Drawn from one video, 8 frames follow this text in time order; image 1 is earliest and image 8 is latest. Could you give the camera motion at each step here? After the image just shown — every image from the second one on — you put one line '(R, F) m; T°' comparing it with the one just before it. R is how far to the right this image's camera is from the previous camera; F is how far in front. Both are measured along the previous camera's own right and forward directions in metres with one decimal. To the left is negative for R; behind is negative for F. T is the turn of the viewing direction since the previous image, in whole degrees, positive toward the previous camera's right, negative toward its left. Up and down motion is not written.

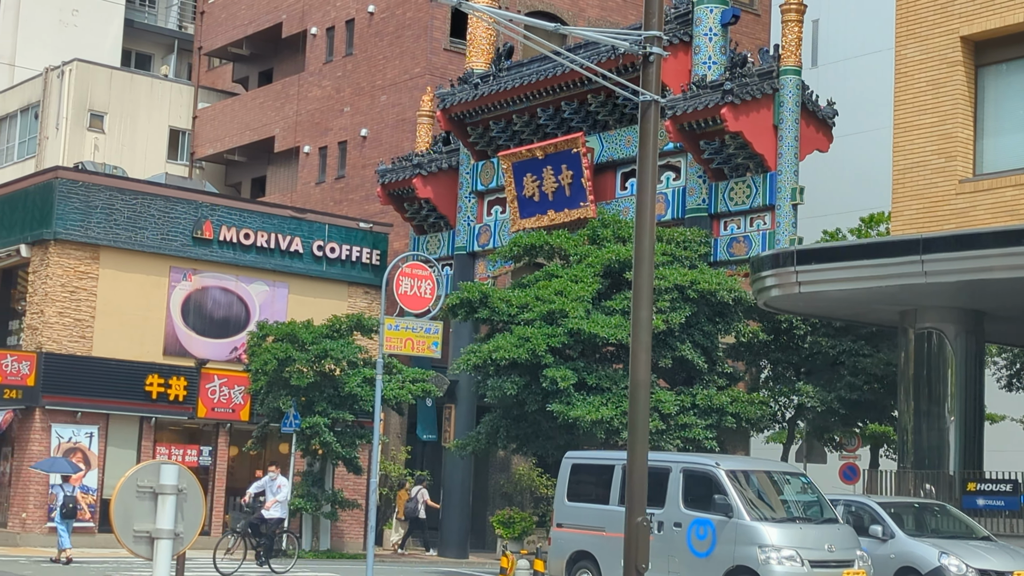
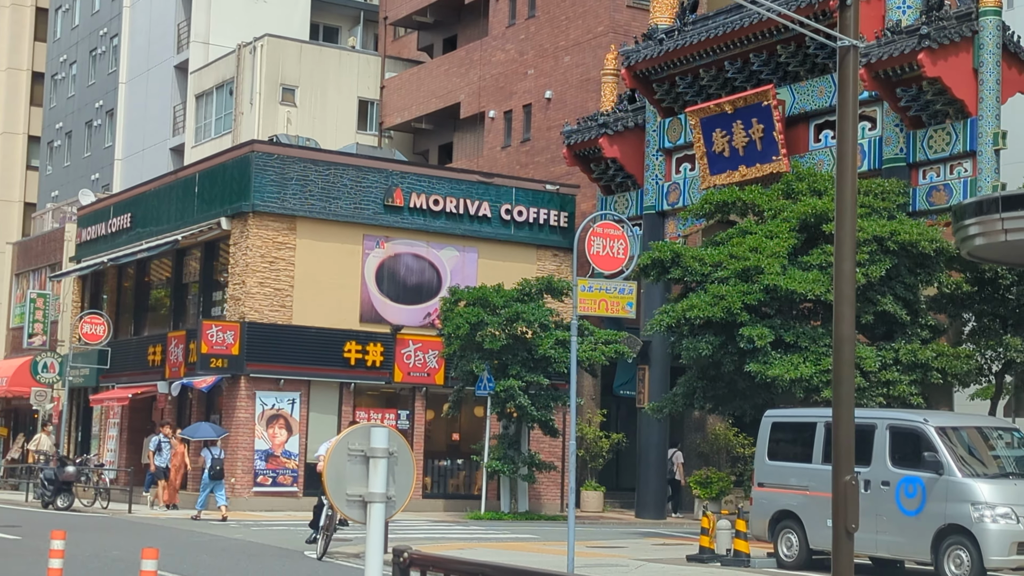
(-0.1, +0.2) m; -8°
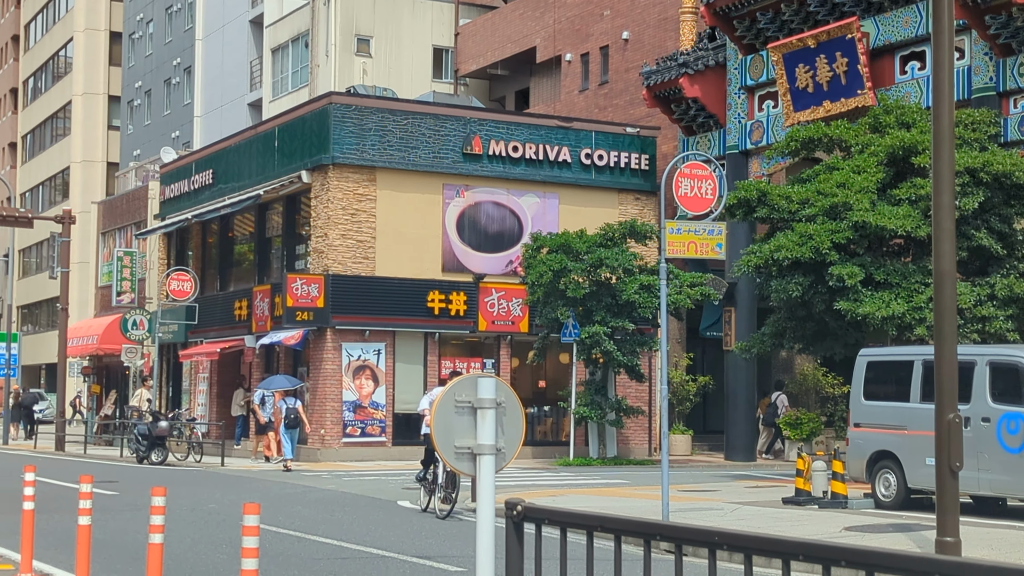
(-0.1, +0.2) m; -3°
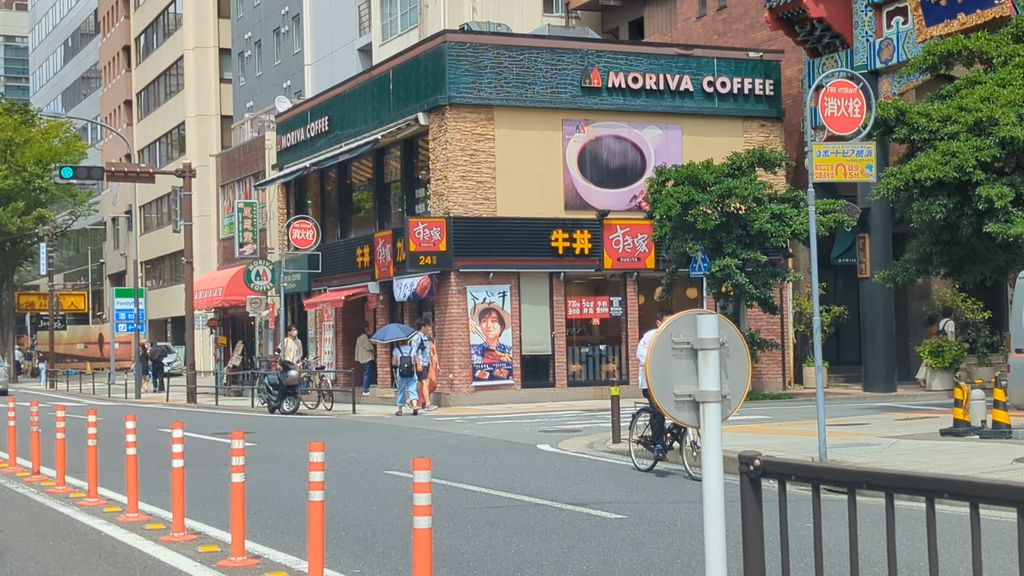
(-0.3, +0.6) m; -5°
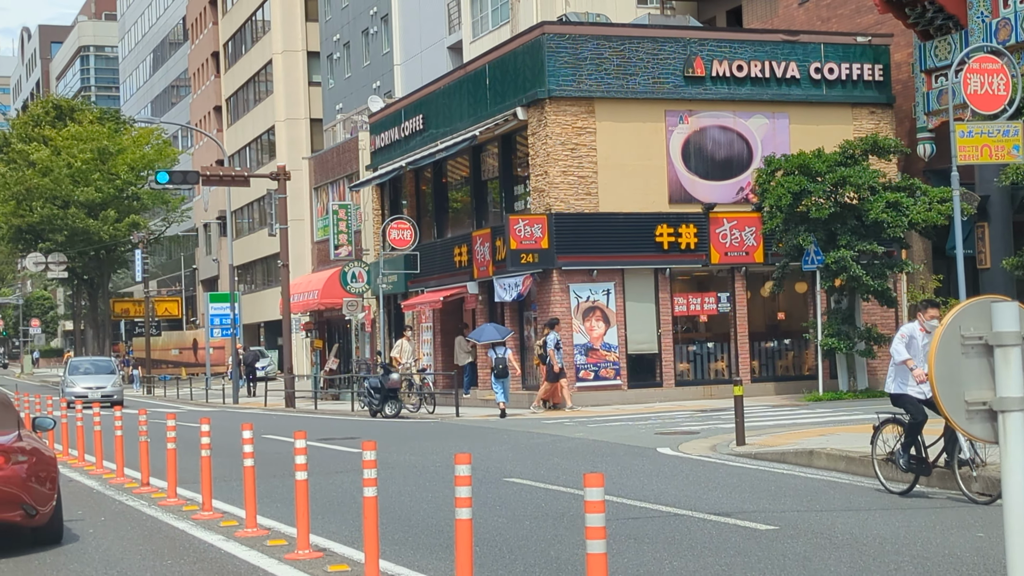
(-0.4, +0.8) m; -3°
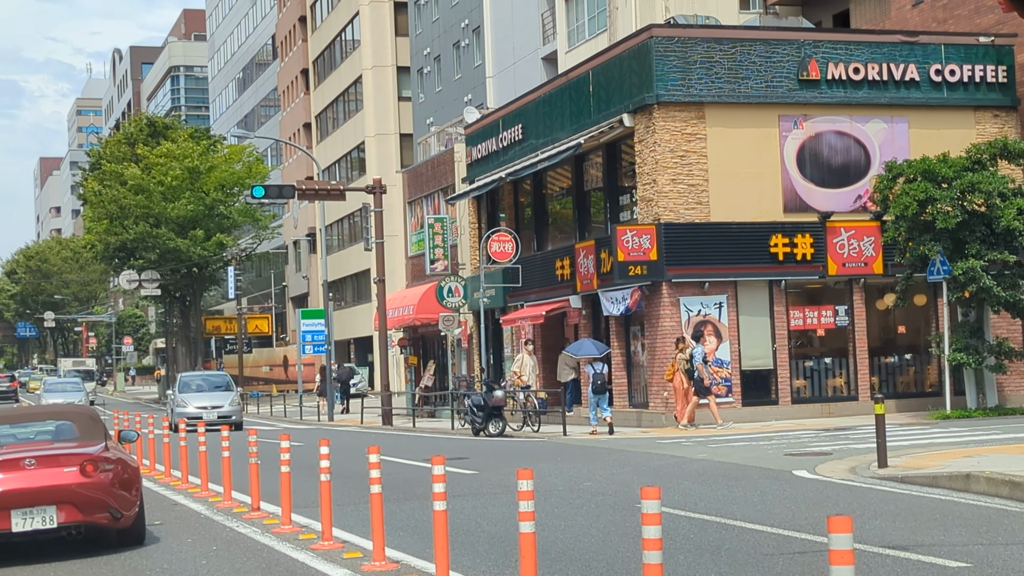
(-0.5, +1.0) m; -3°
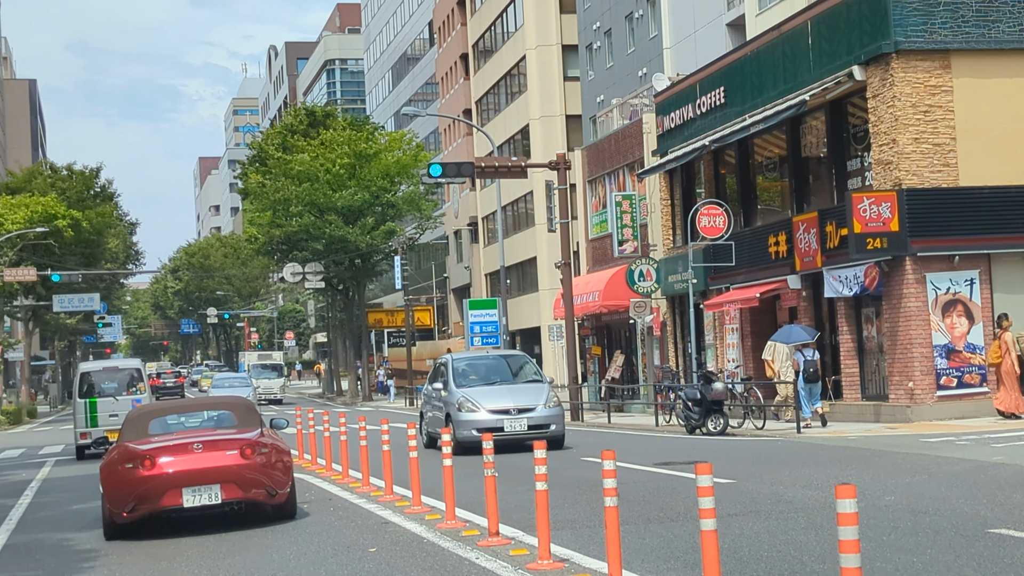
(-1.2, +2.9) m; -6°
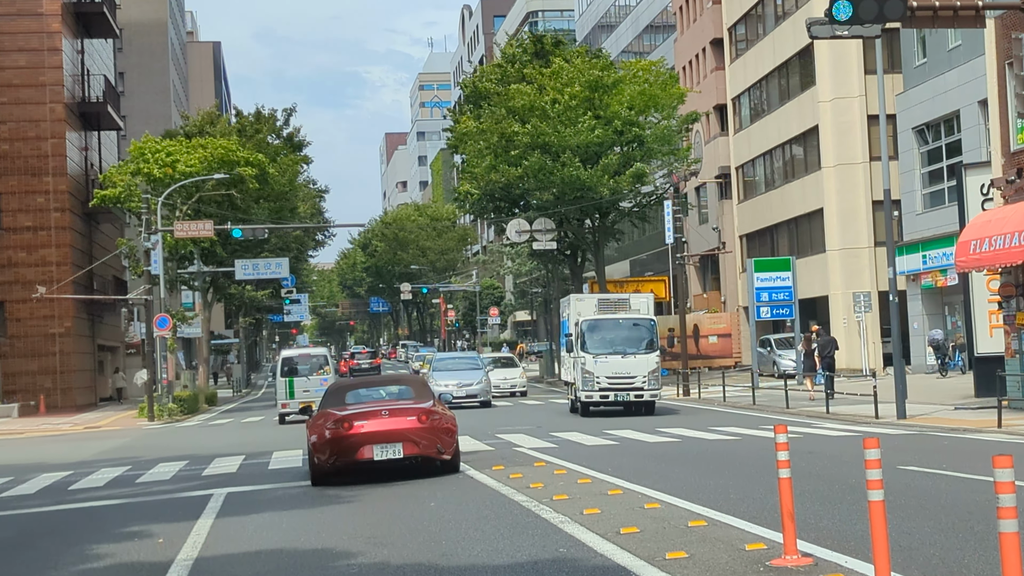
(-3.8, +12.4) m; -7°
